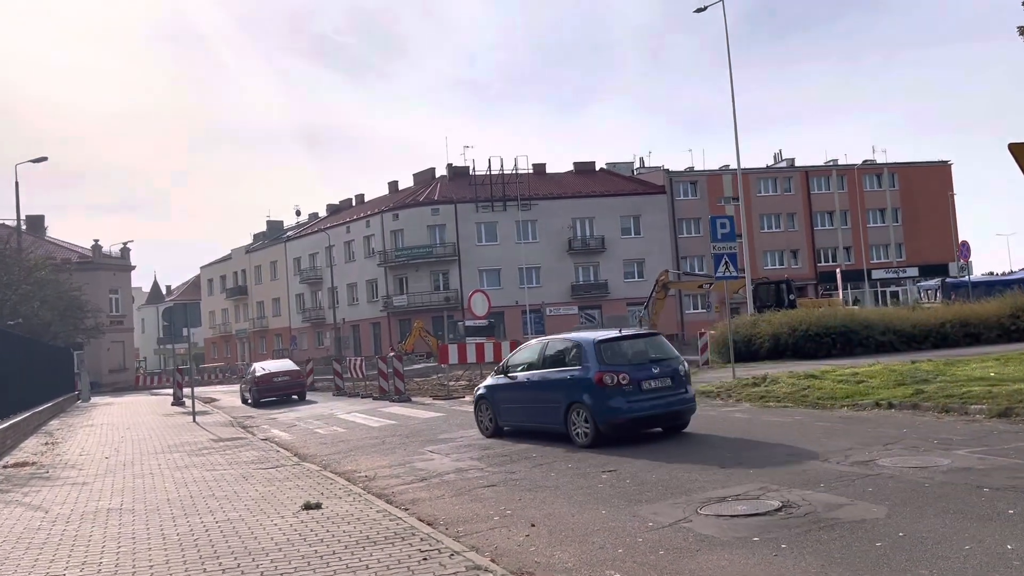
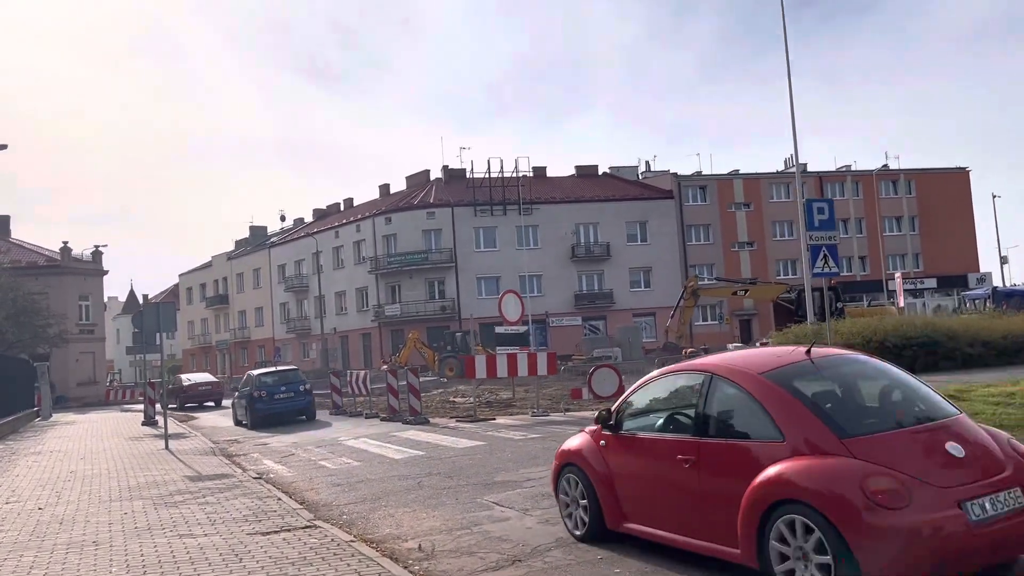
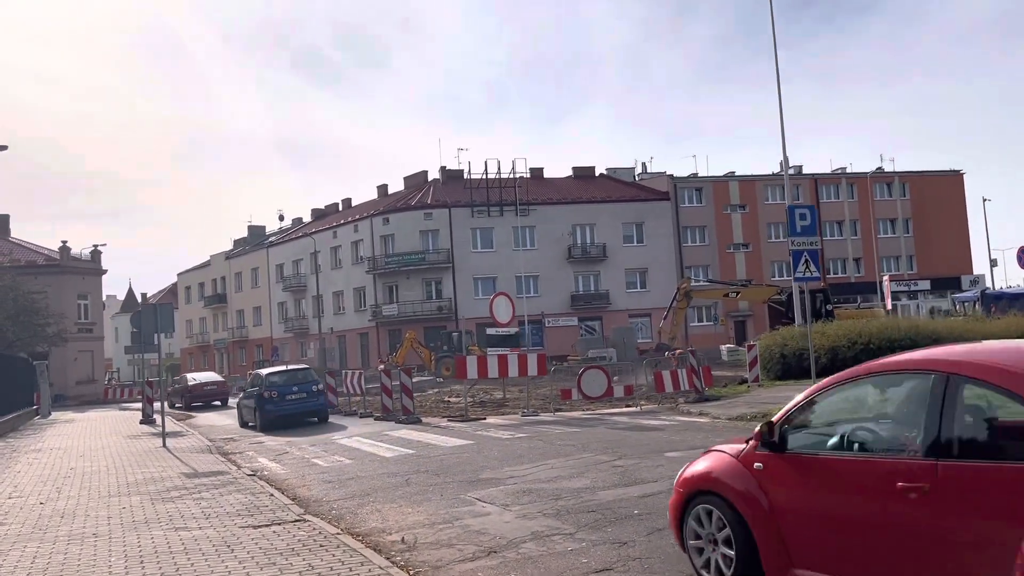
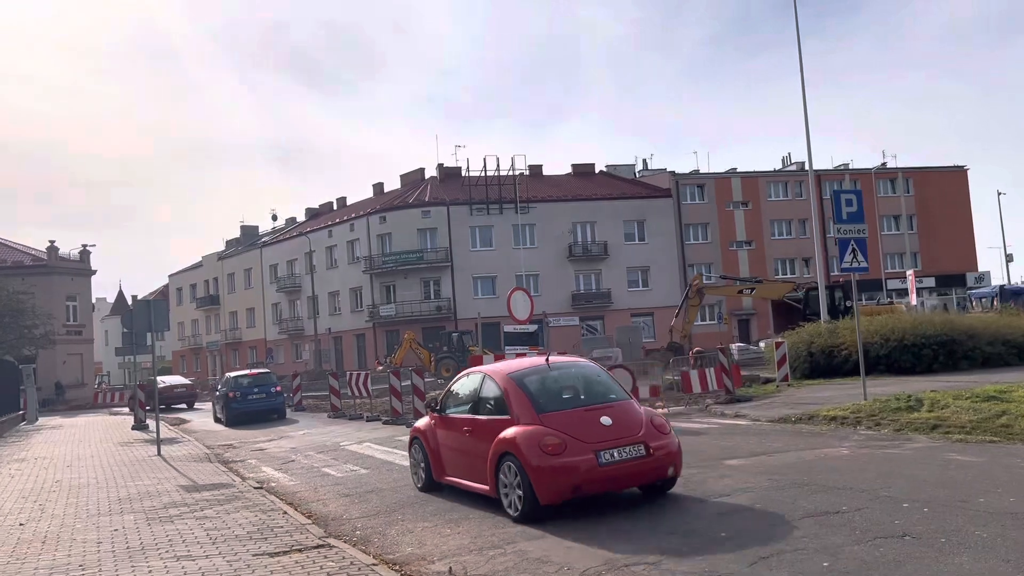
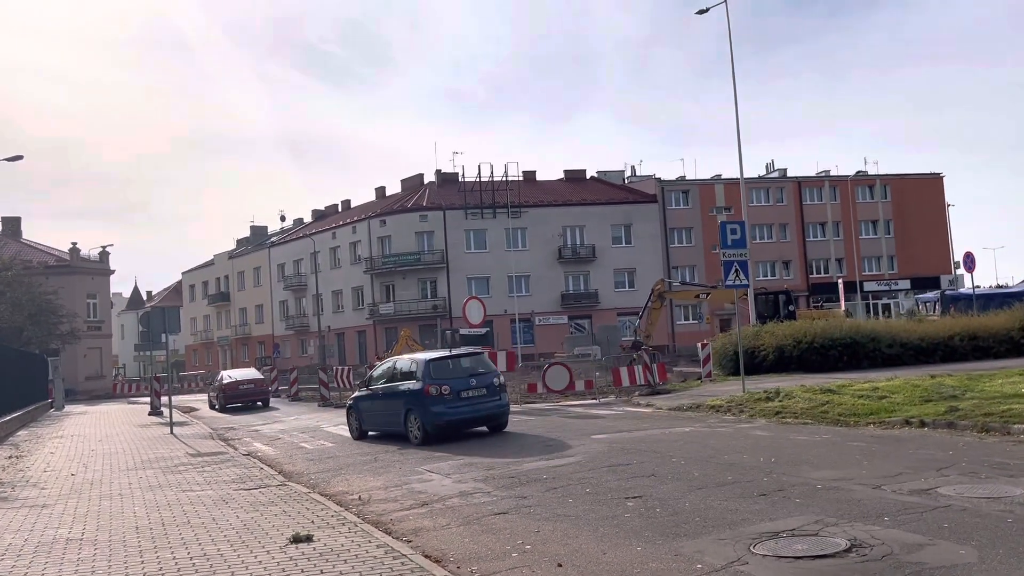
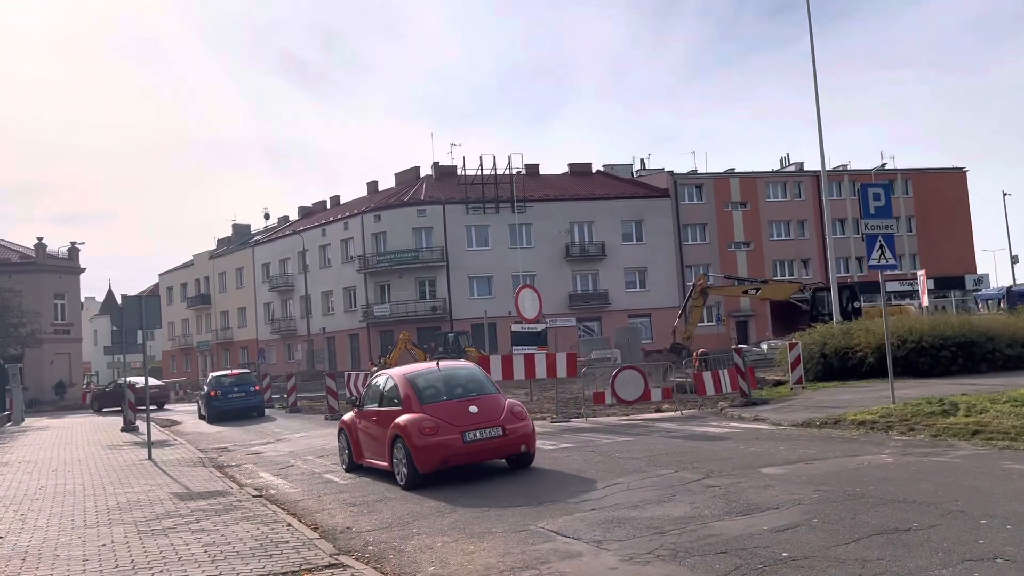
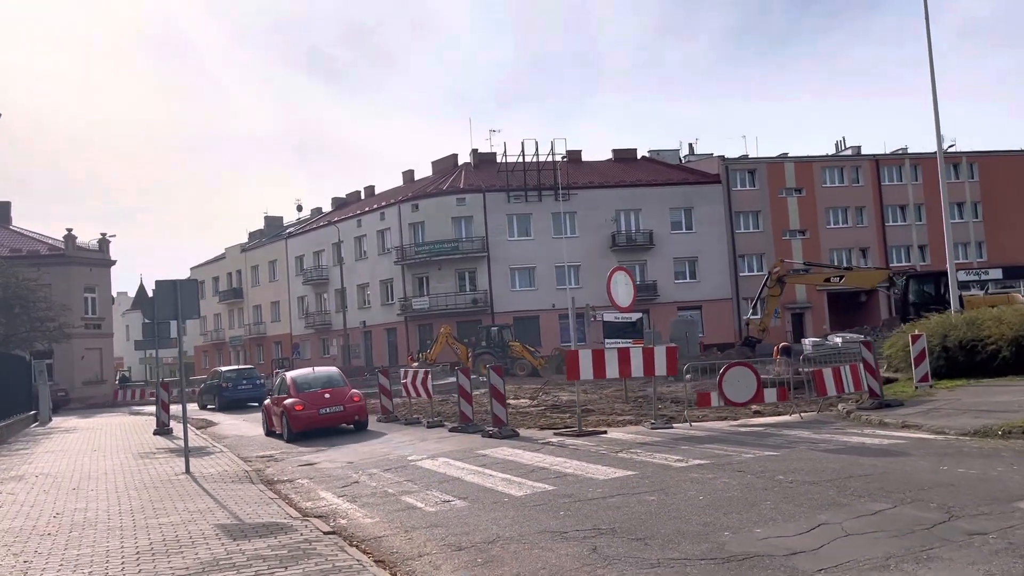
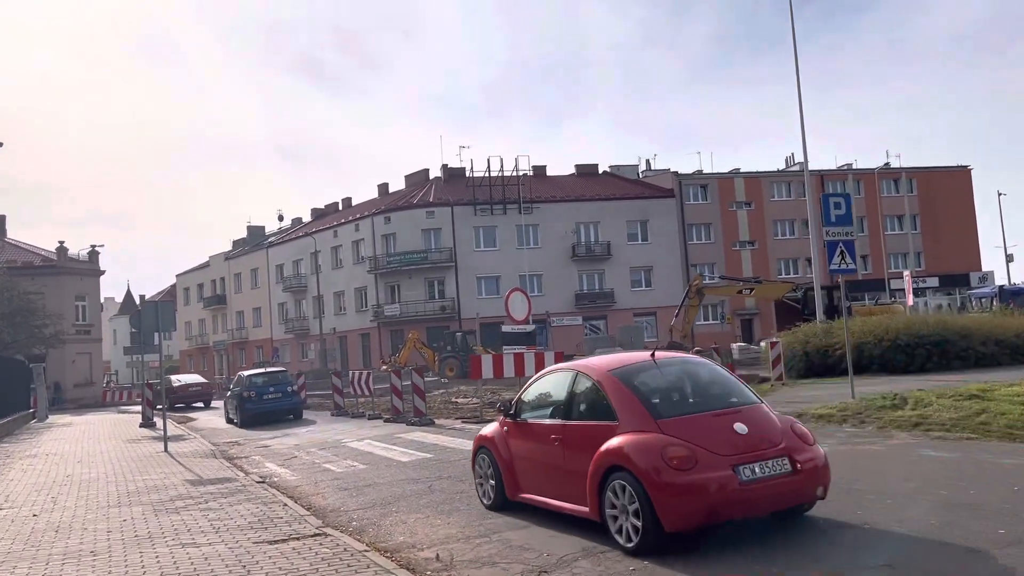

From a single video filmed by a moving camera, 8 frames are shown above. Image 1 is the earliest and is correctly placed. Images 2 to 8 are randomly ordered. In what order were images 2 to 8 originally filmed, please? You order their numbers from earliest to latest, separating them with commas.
5, 3, 2, 8, 4, 6, 7
